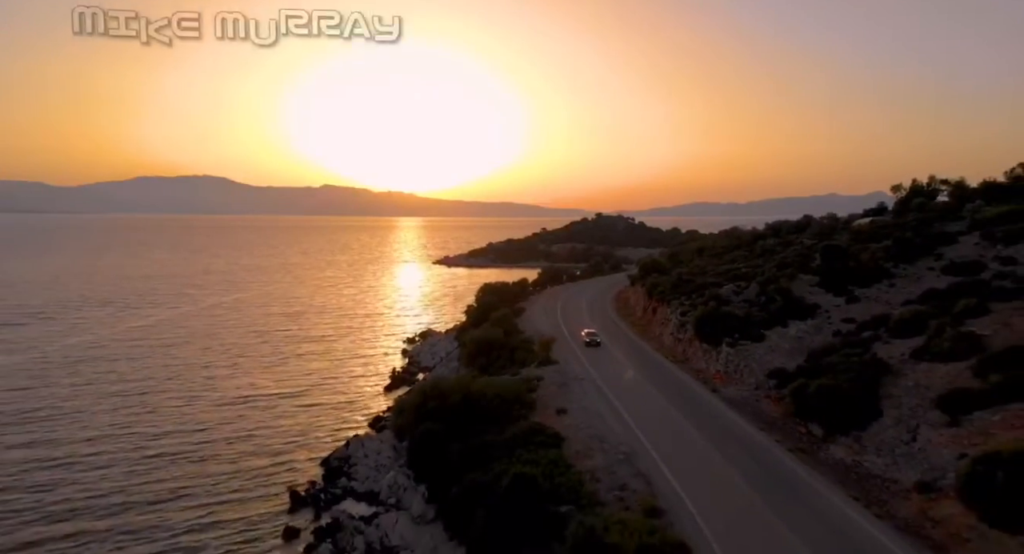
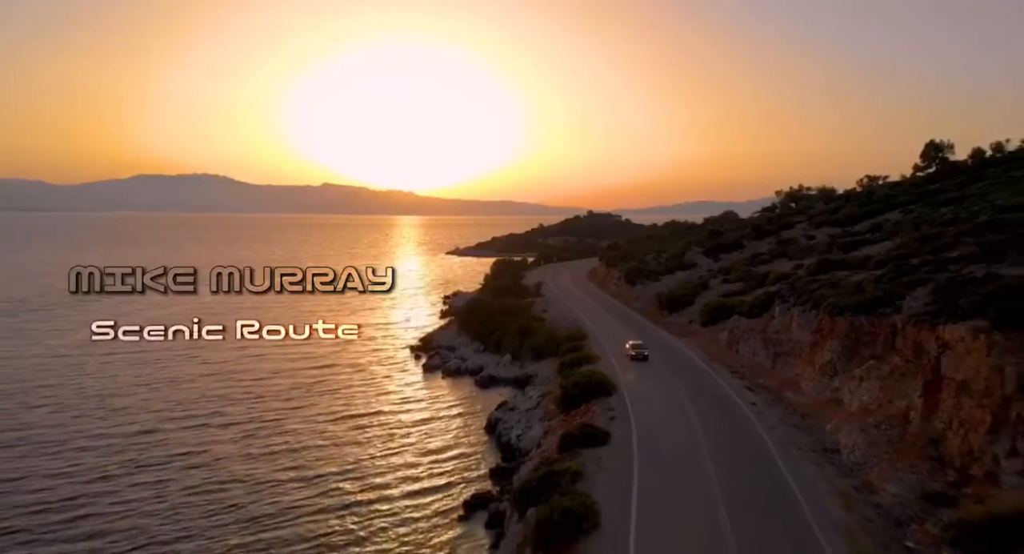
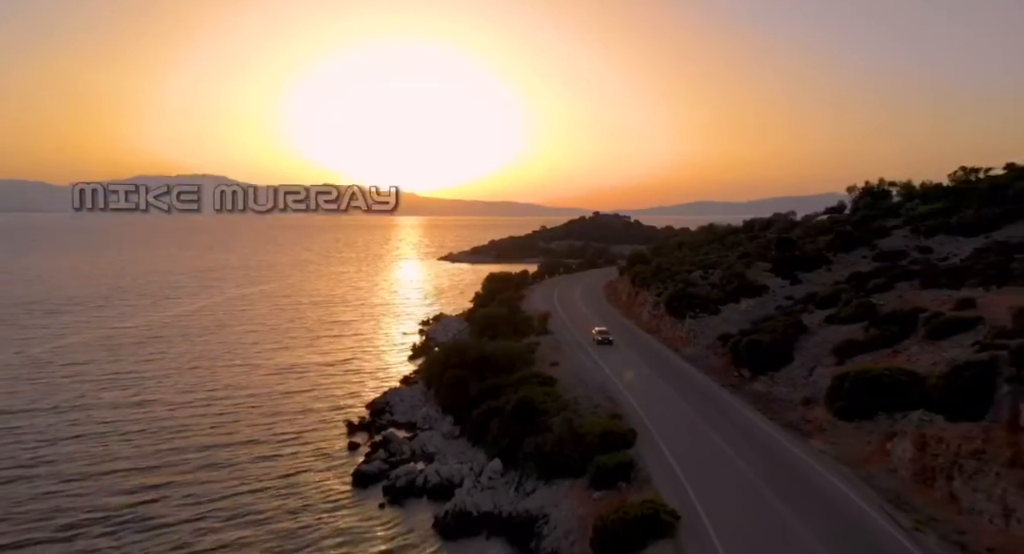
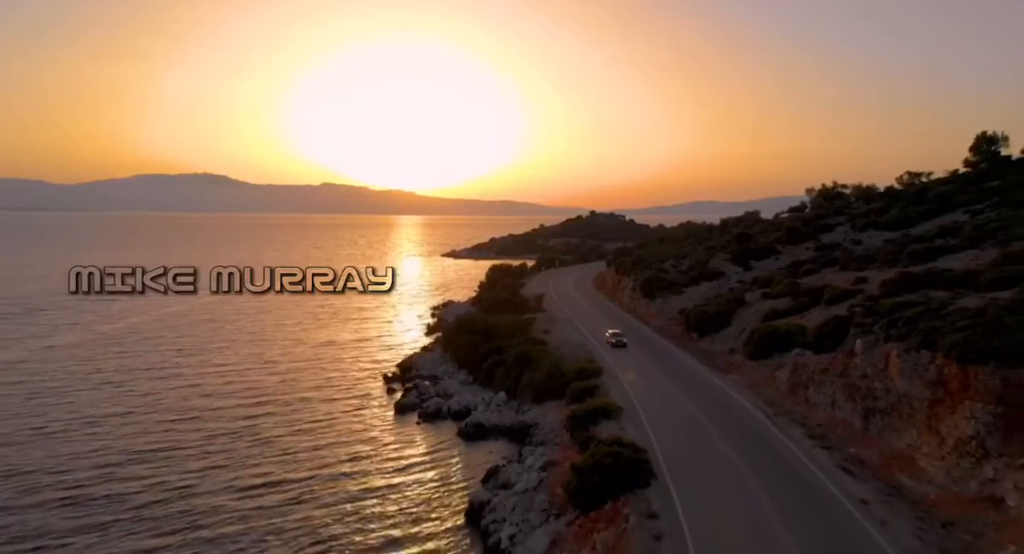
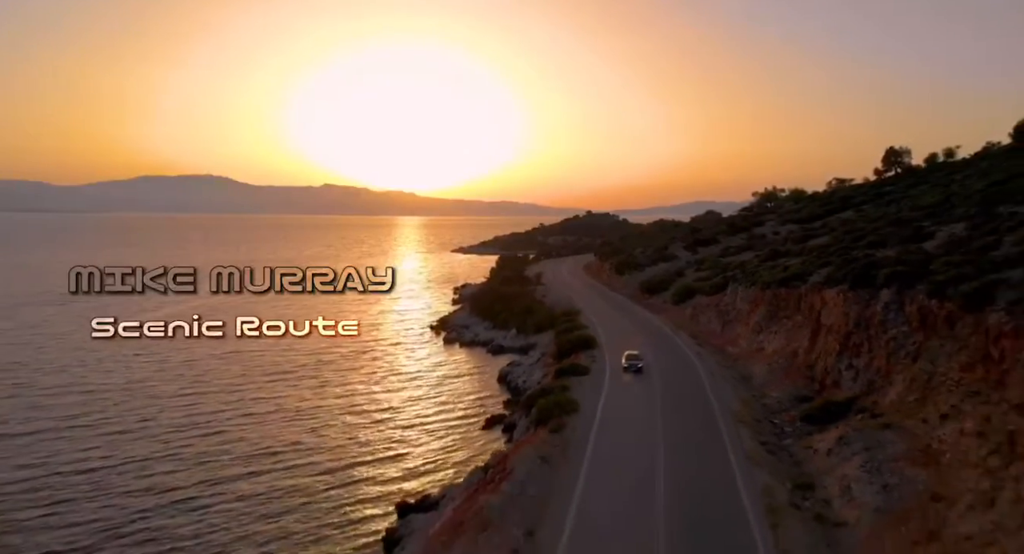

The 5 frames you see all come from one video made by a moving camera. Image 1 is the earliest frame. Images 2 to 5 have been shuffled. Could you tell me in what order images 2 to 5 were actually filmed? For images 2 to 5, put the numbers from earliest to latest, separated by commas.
3, 4, 2, 5
